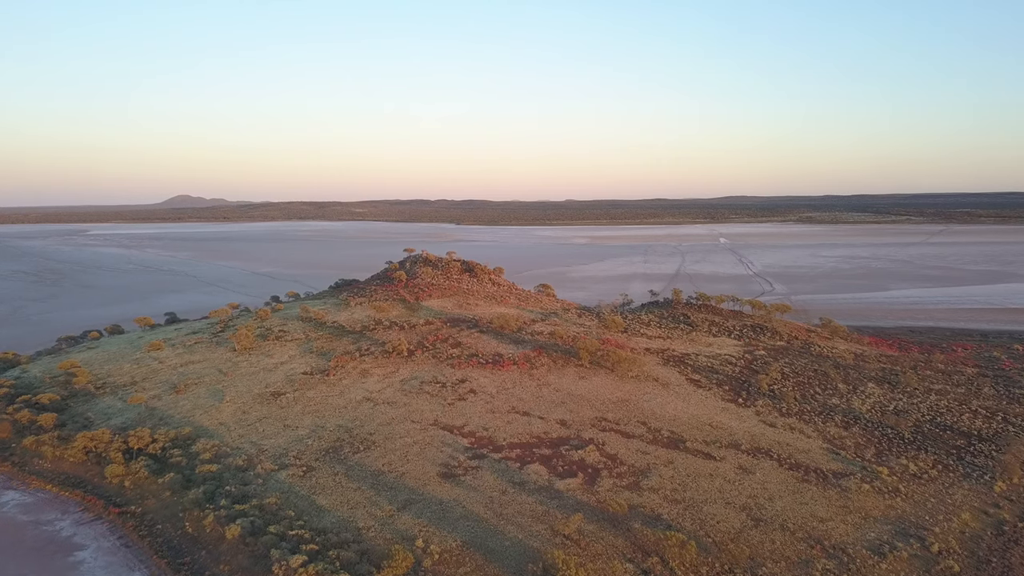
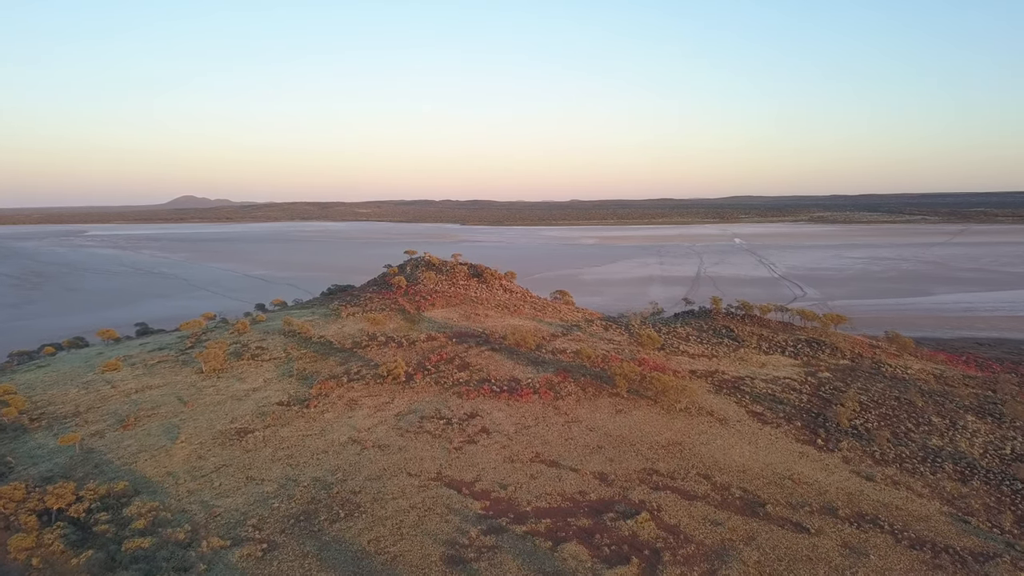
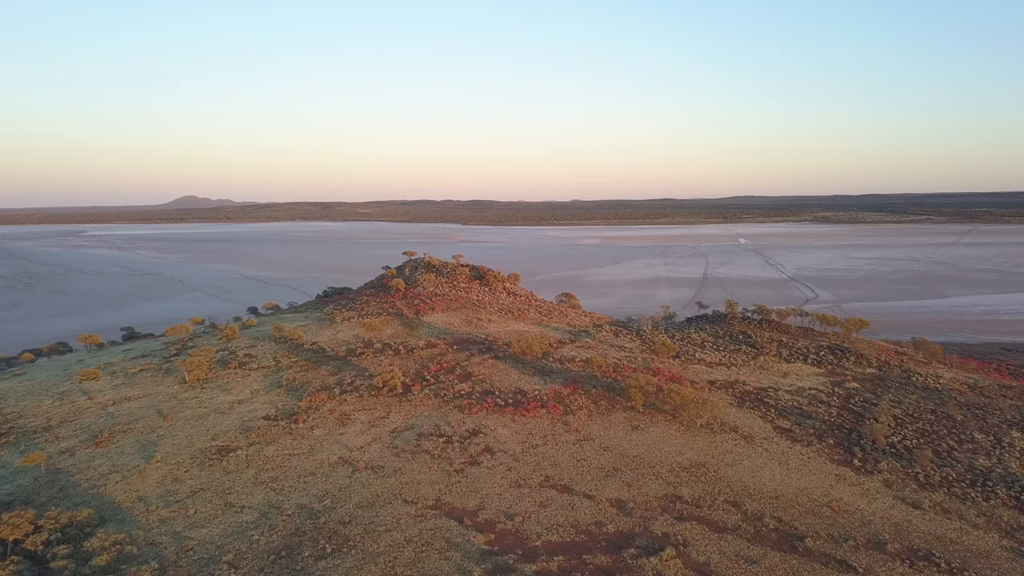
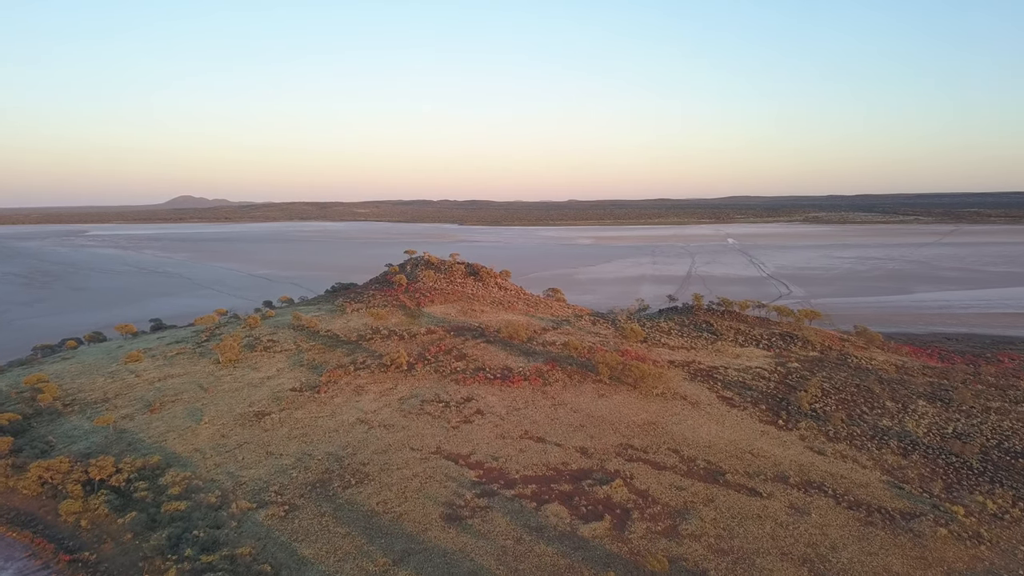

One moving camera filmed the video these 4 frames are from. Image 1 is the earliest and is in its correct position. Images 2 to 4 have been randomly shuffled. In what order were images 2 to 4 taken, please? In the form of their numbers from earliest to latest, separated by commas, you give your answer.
4, 2, 3
